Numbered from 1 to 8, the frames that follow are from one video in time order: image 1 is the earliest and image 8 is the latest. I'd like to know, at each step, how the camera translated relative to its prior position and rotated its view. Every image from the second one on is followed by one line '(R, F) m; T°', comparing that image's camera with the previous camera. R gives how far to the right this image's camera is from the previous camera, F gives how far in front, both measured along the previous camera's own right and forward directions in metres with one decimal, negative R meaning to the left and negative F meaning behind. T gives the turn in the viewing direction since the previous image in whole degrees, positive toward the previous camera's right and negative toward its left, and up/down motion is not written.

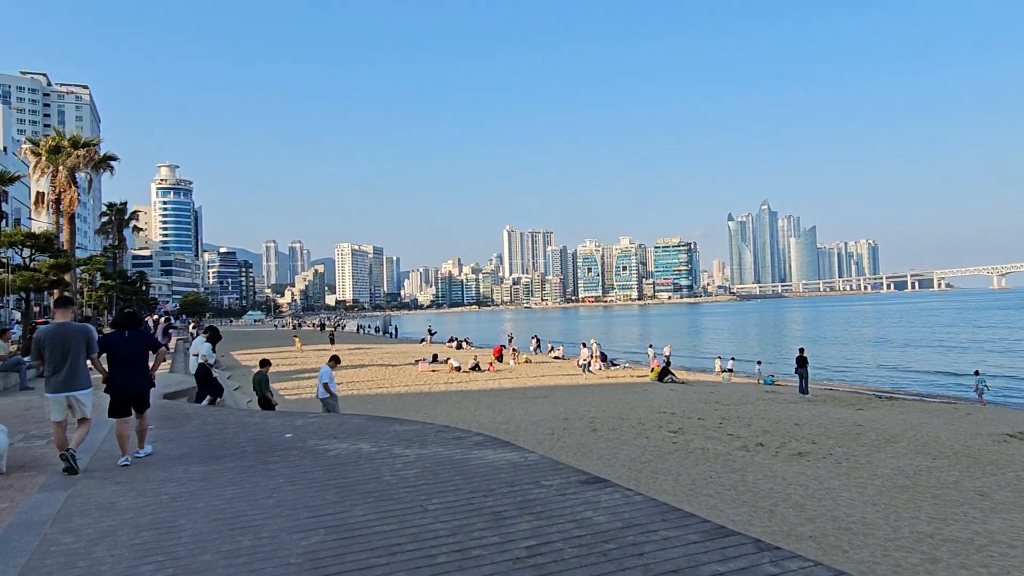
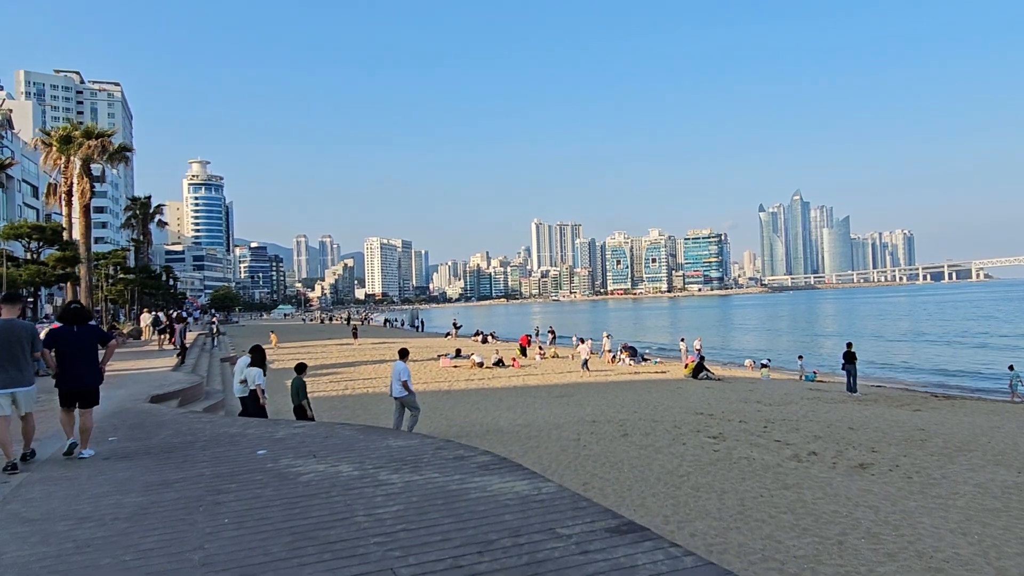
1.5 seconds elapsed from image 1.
(+0.1, +1.4) m; -2°
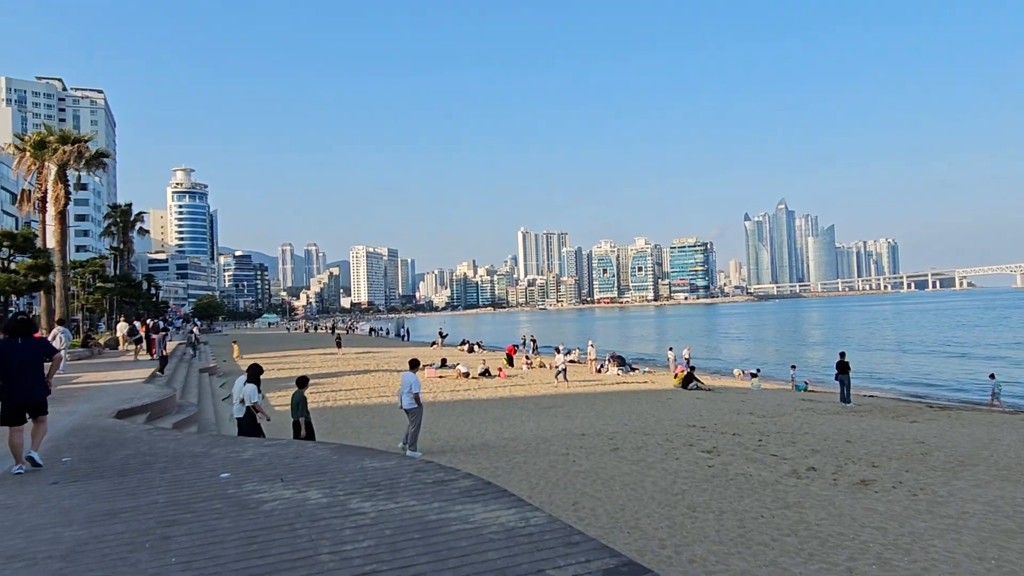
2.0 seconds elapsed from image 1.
(0.0, +0.5) m; +1°
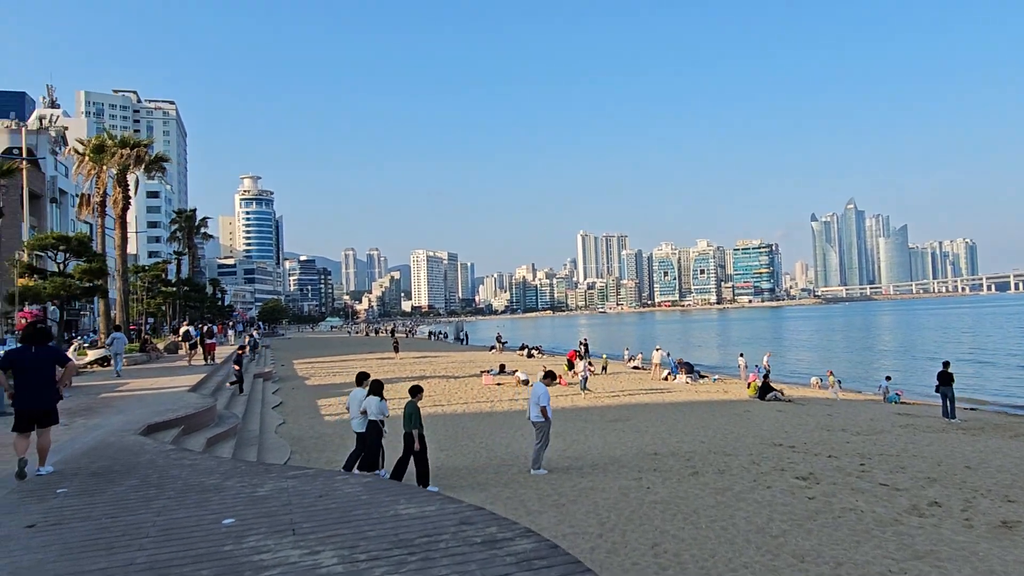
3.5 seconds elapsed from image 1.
(-0.1, +1.3) m; -5°
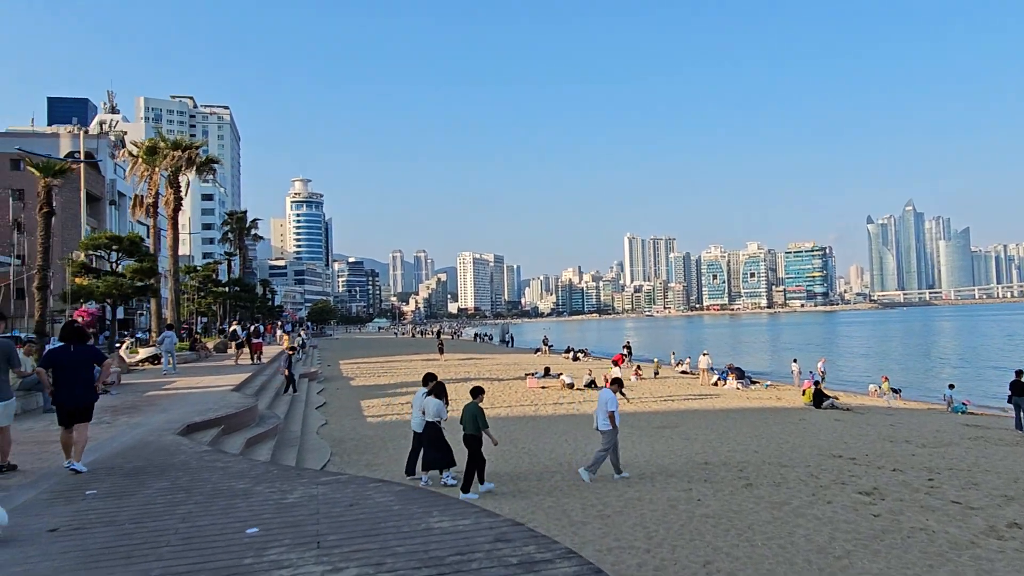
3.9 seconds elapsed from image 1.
(0.0, +0.4) m; -4°
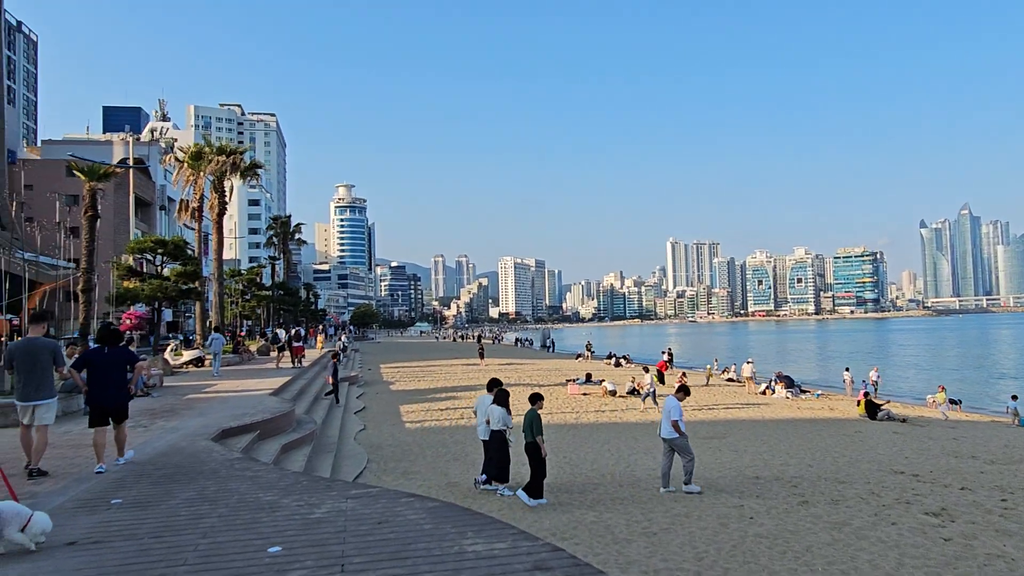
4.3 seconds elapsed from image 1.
(0.0, +0.4) m; -3°
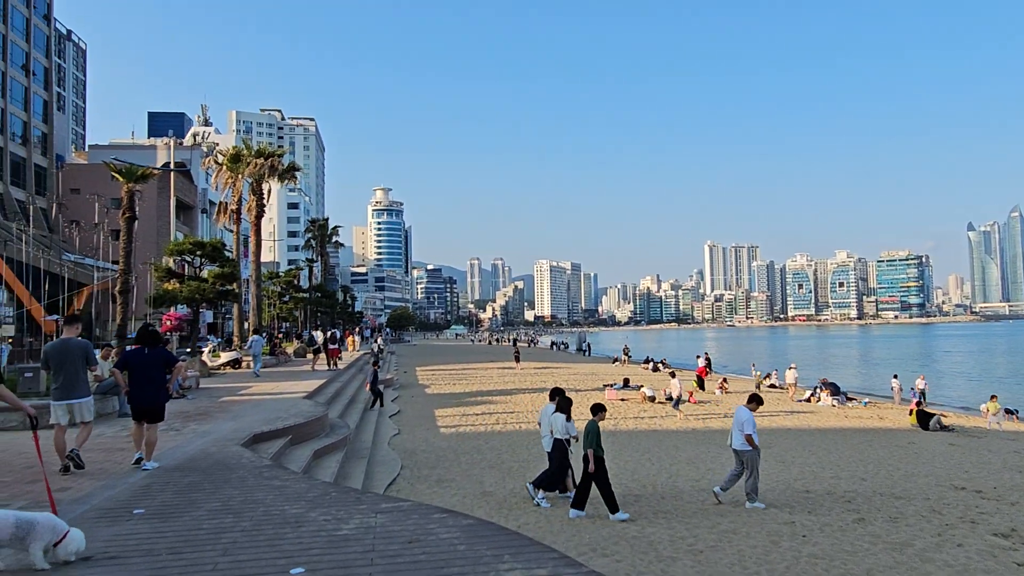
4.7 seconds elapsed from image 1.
(0.0, +0.4) m; -3°
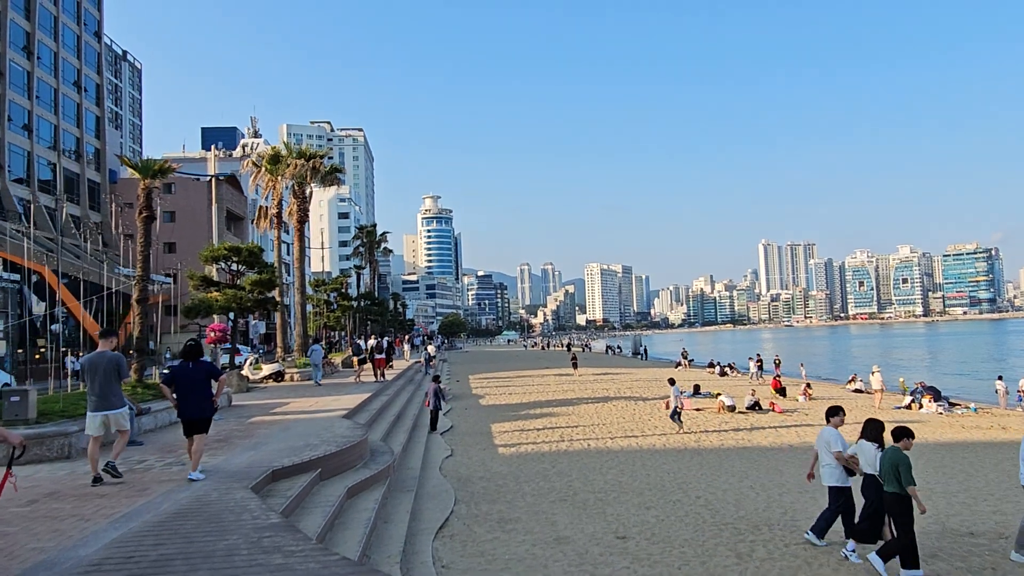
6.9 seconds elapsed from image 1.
(-0.3, +2.1) m; -4°
